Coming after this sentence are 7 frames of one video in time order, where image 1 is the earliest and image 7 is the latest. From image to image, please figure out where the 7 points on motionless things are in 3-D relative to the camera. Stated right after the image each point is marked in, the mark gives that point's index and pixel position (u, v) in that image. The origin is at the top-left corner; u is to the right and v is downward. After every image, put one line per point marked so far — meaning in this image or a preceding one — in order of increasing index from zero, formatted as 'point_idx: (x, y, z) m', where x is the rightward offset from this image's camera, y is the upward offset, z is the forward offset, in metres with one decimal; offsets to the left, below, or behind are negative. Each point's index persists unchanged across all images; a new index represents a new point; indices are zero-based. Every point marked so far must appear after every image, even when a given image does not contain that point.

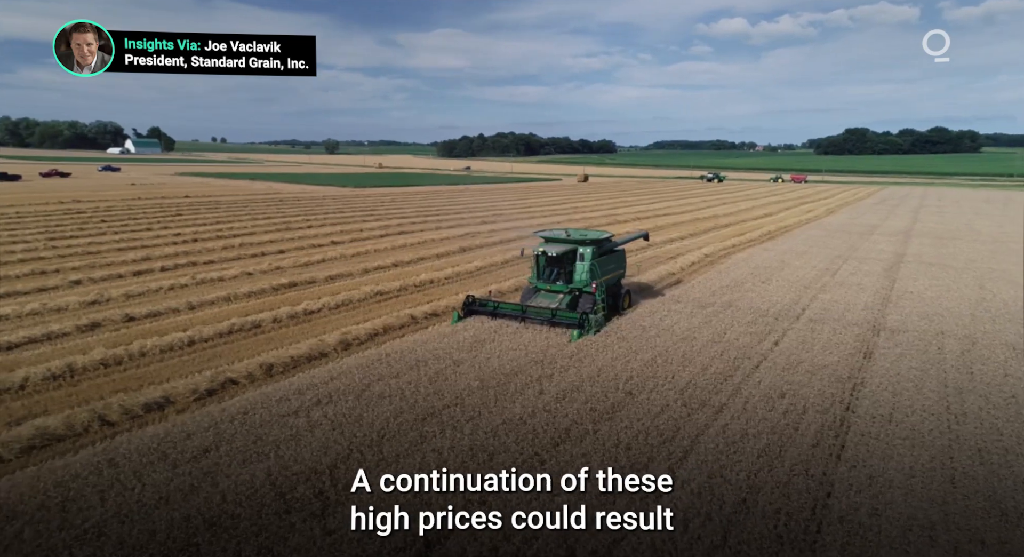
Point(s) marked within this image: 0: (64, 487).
0: (-4.3, -2.0, +6.0) m
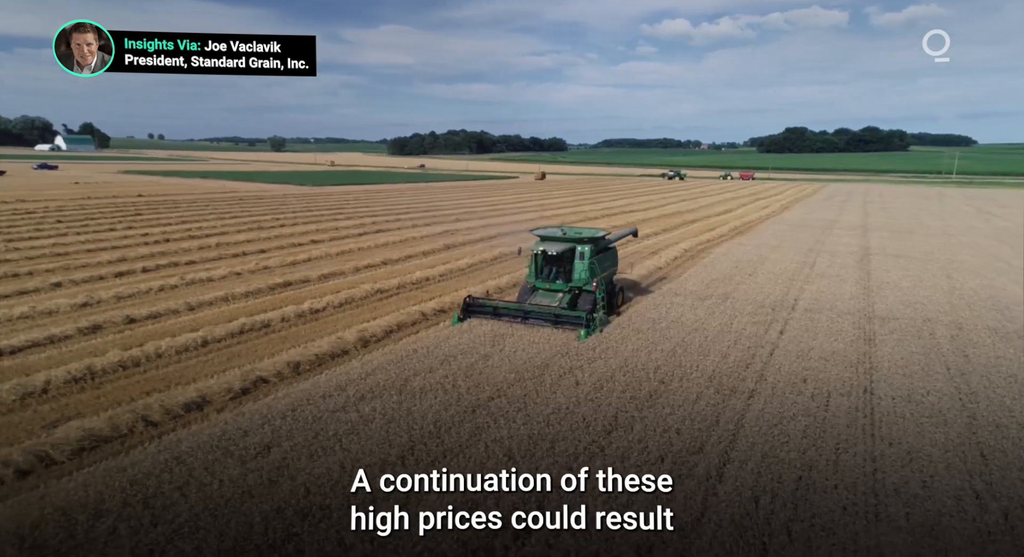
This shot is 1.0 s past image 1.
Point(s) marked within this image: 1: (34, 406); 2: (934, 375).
0: (-3.6, -2.0, +5.9) m
1: (-6.7, -1.8, +8.4) m
2: (+7.4, -1.6, +10.5) m
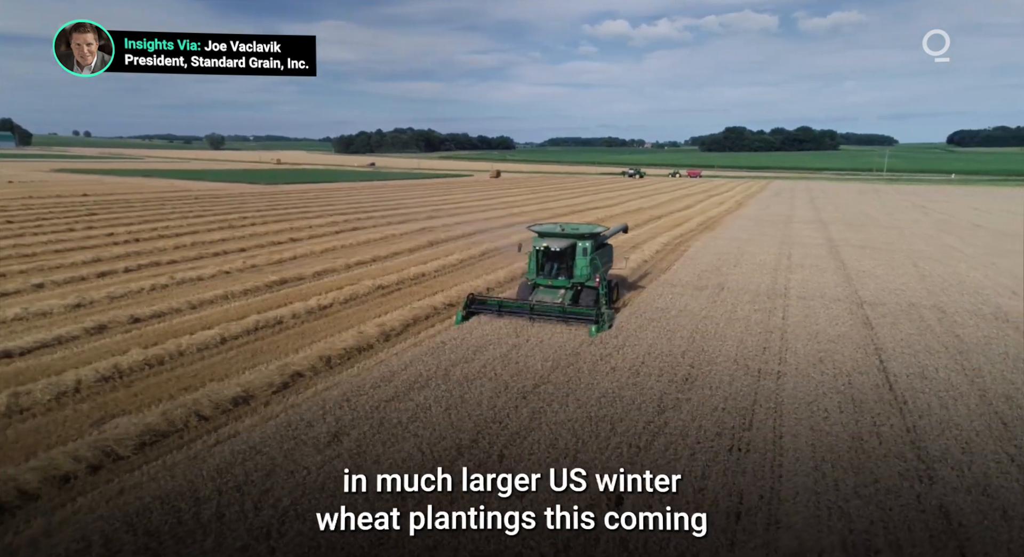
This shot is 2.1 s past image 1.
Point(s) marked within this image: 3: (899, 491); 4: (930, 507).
0: (-2.8, -1.9, +5.9) m
1: (-6.0, -1.7, +8.2) m
2: (+7.9, -1.4, +11.2) m
3: (+3.7, -2.0, +5.8) m
4: (+3.8, -2.1, +5.4) m
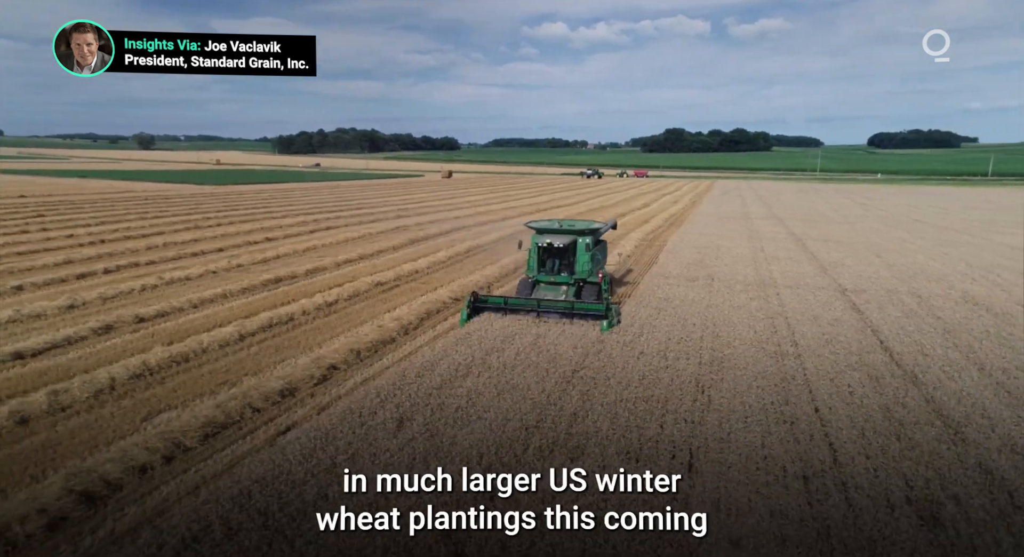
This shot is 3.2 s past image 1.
0: (-2.0, -1.8, +6.0) m
1: (-5.4, -1.7, +8.1) m
2: (+8.3, -1.1, +12.0) m
3: (+4.5, -1.8, +6.3) m
4: (+4.6, -1.9, +6.0) m
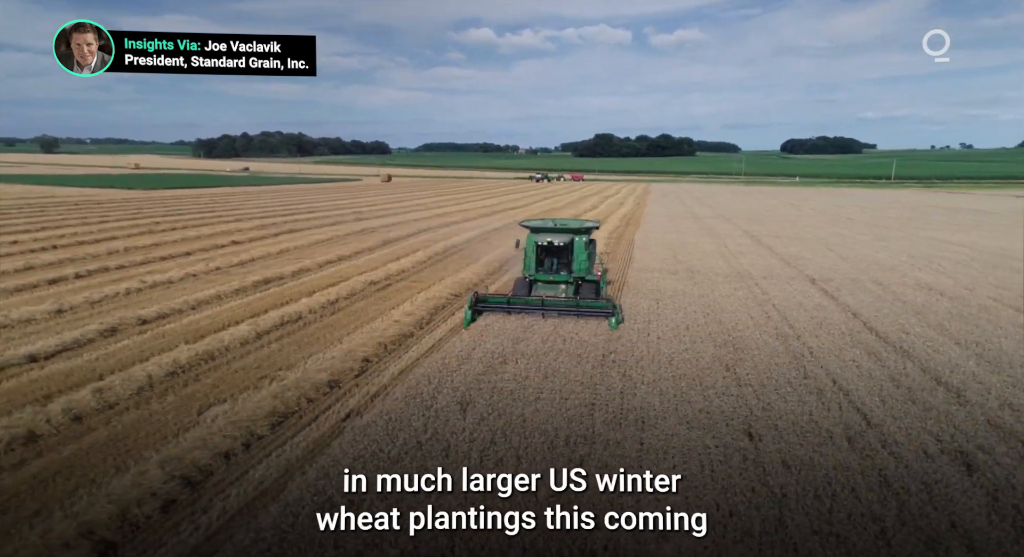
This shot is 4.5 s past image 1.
0: (-1.2, -1.7, +6.3) m
1: (-4.7, -1.6, +8.1) m
2: (+8.5, -0.8, +13.1) m
3: (+5.3, -1.6, +7.2) m
4: (+5.4, -1.6, +6.9) m
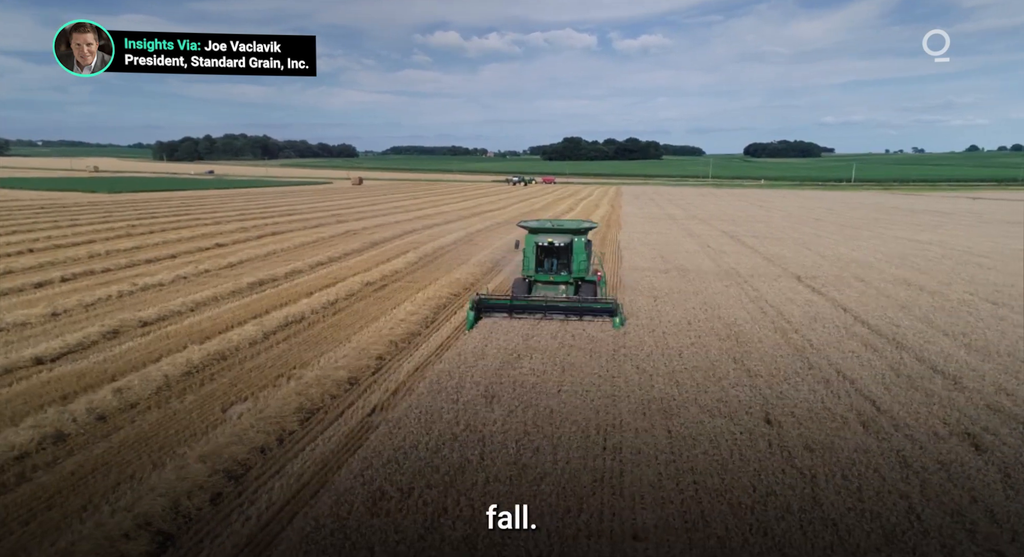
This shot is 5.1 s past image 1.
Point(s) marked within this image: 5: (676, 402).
0: (-0.9, -1.6, +6.5) m
1: (-4.5, -1.6, +8.1) m
2: (+8.5, -0.7, +13.7) m
3: (+5.6, -1.5, +7.6) m
4: (+5.7, -1.5, +7.3) m
5: (+2.0, -1.5, +7.2) m
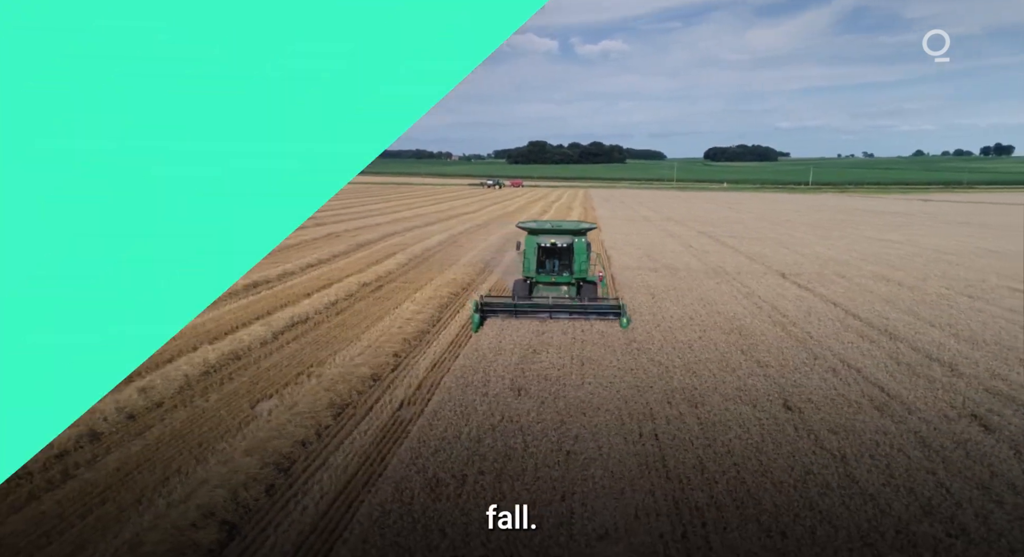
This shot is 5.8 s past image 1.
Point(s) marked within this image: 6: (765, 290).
0: (-0.5, -1.6, +6.6) m
1: (-4.1, -1.6, +8.1) m
2: (+8.6, -0.6, +14.3) m
3: (+5.9, -1.4, +8.0) m
4: (+6.1, -1.4, +7.7) m
5: (+2.3, -1.4, +7.5) m
6: (+6.7, -0.3, +15.7) m
